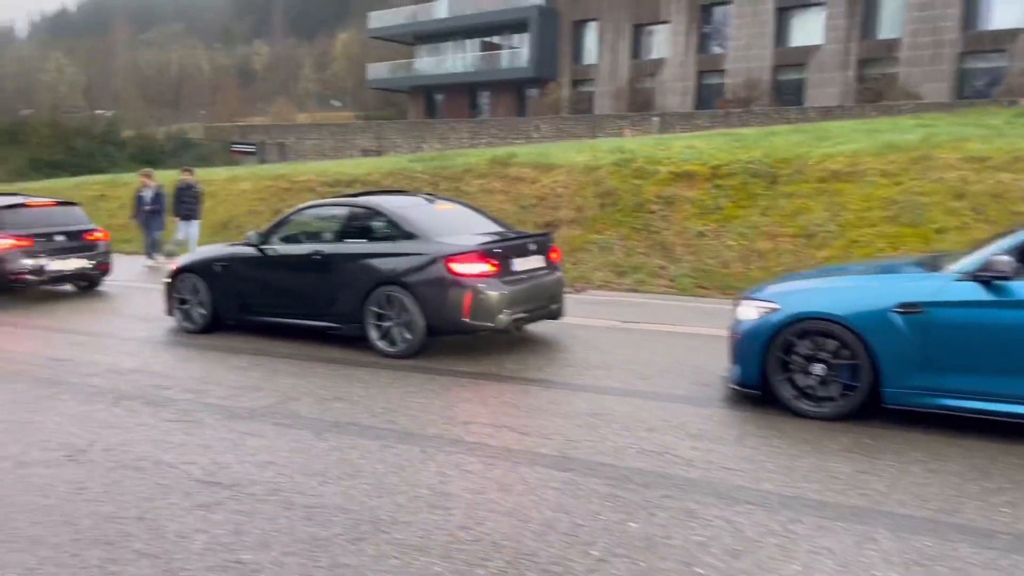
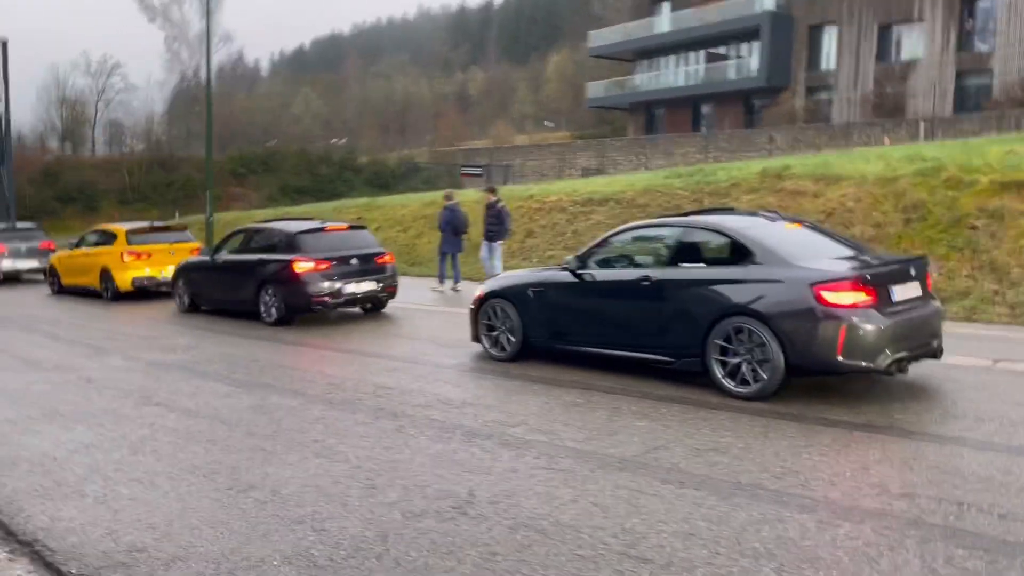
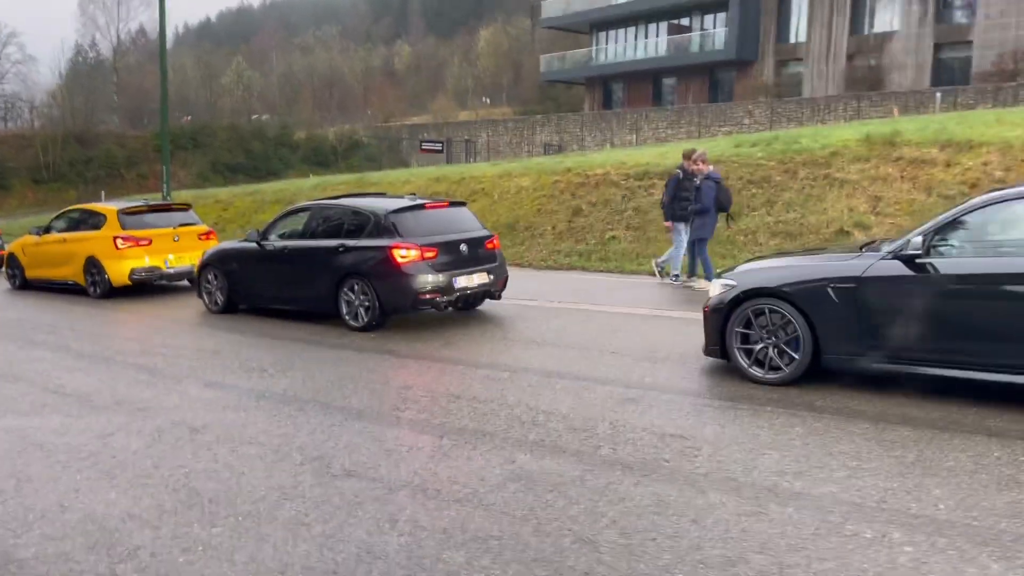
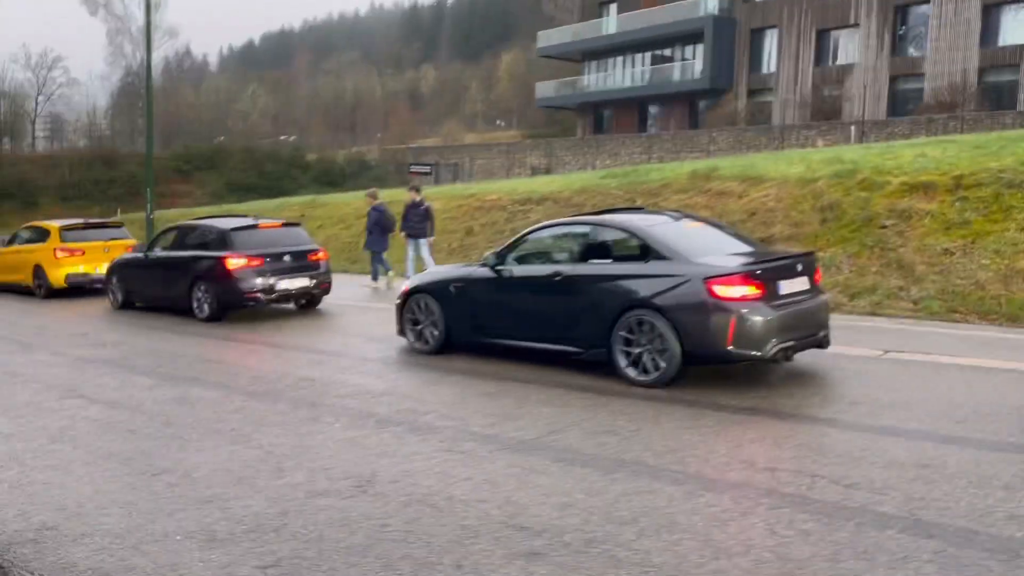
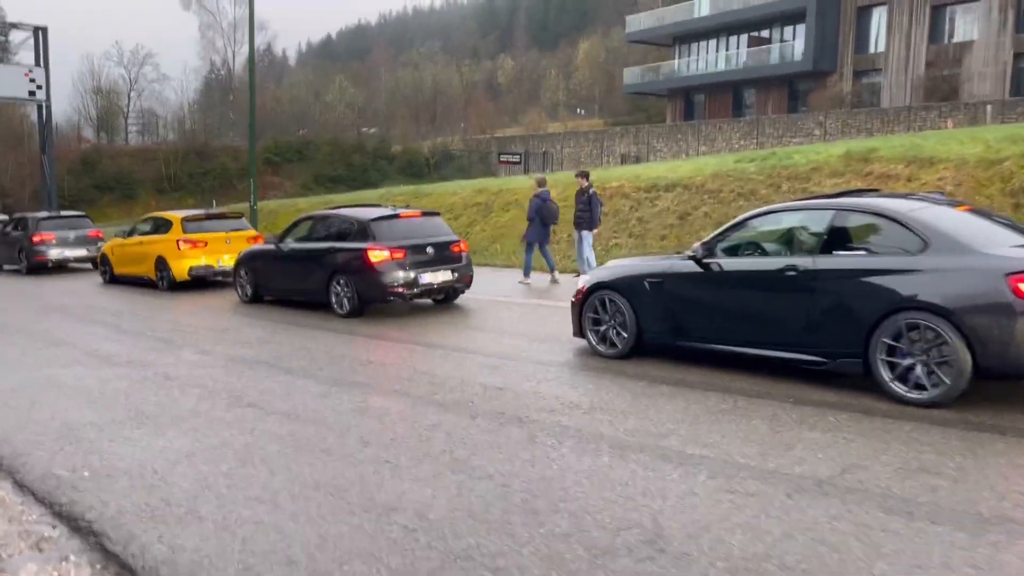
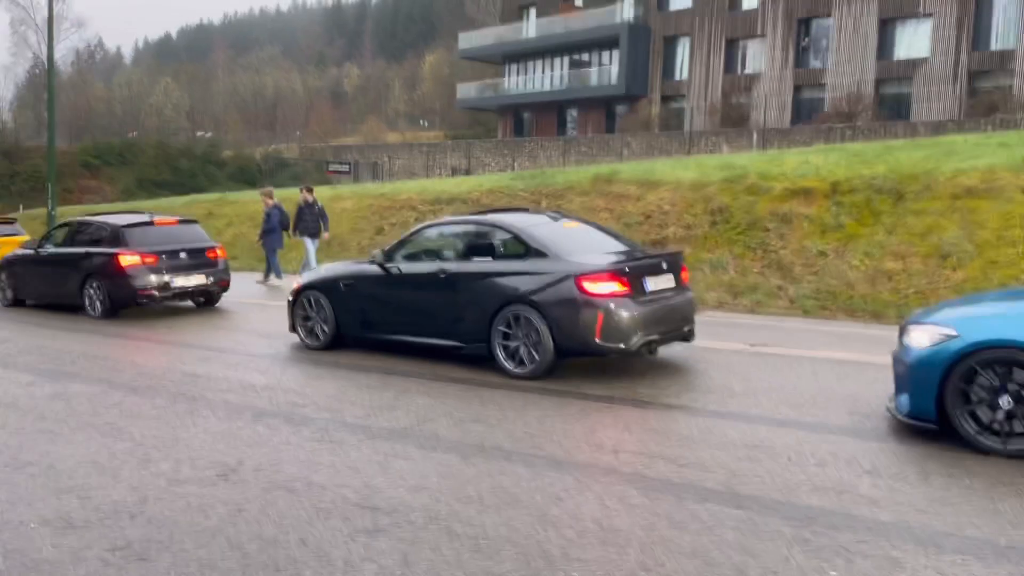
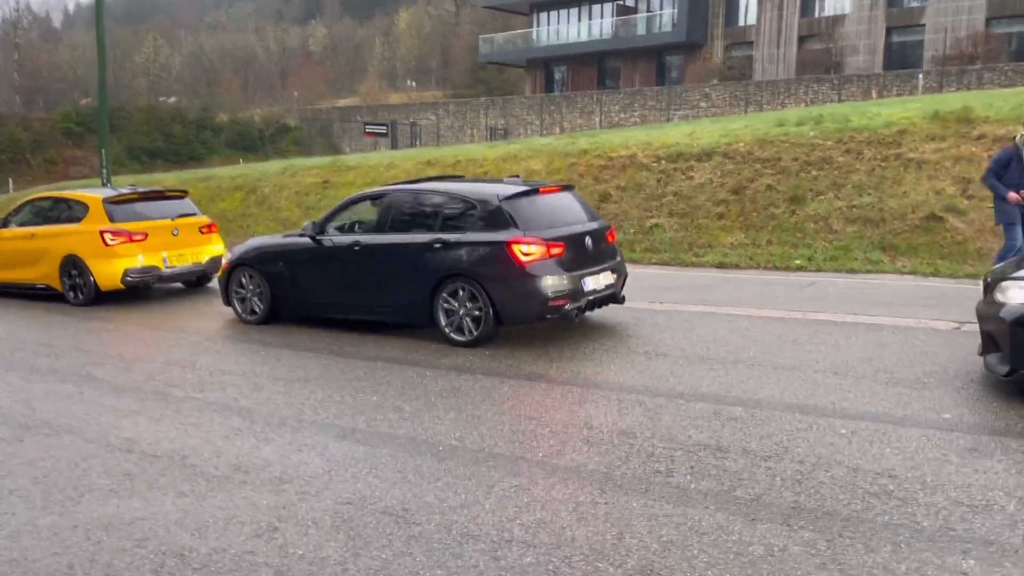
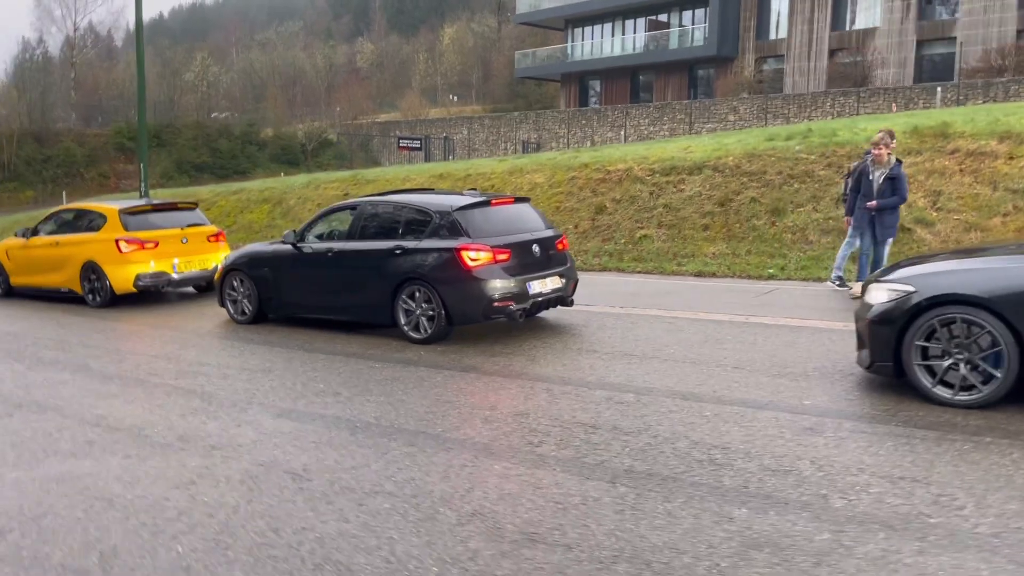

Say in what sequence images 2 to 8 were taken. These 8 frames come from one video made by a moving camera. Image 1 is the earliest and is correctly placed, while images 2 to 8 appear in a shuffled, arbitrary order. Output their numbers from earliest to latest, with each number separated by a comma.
6, 4, 2, 5, 3, 8, 7
